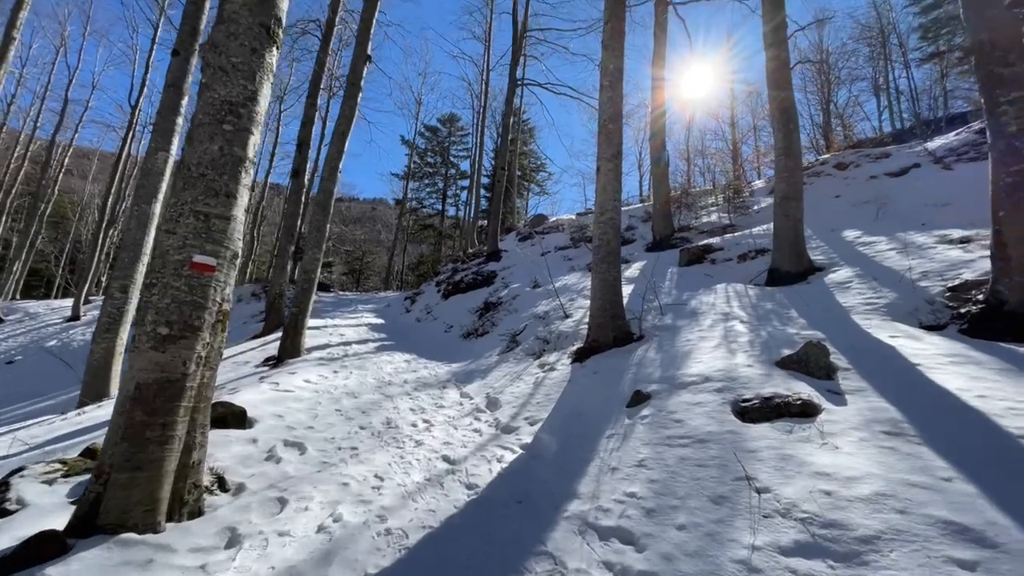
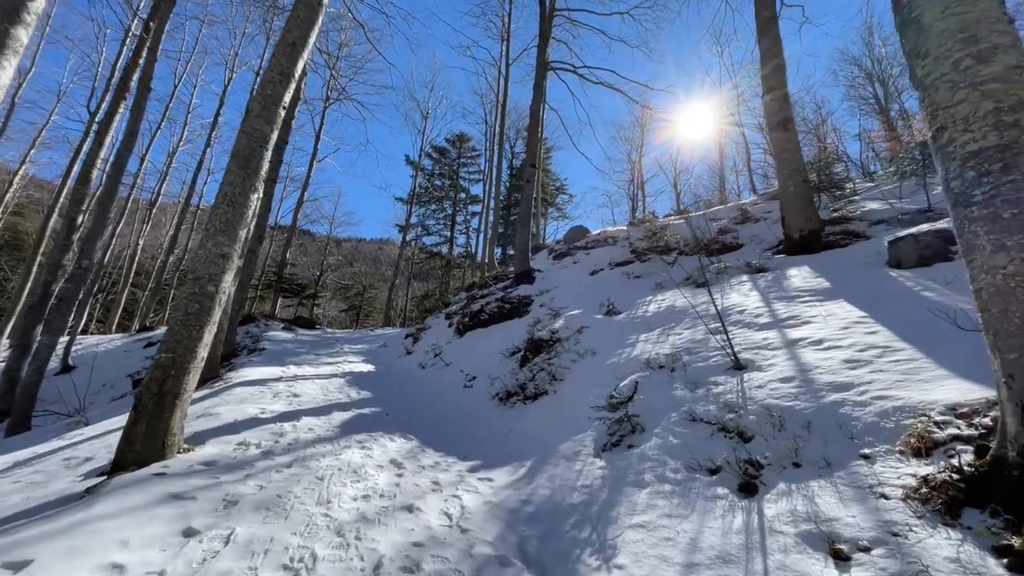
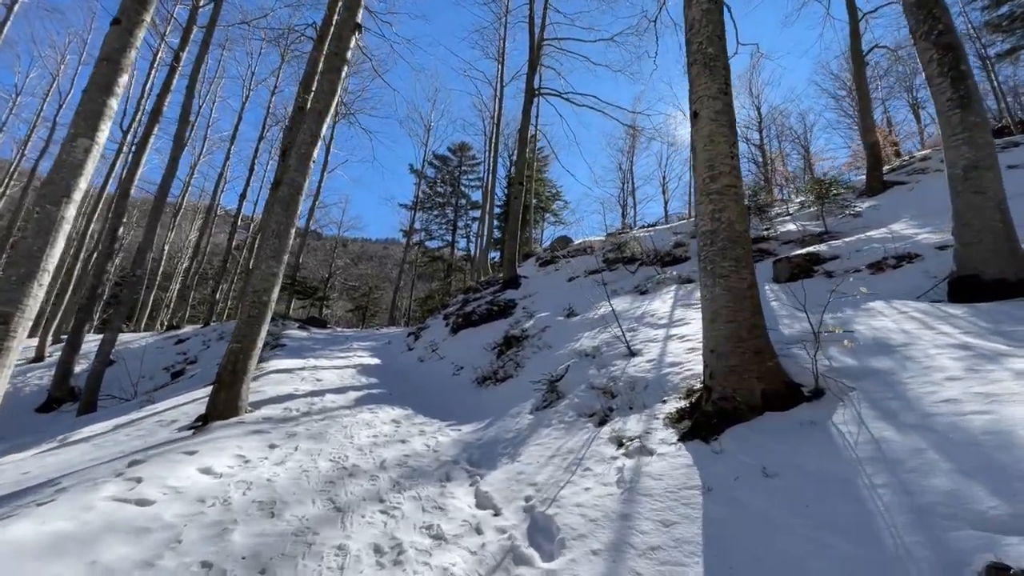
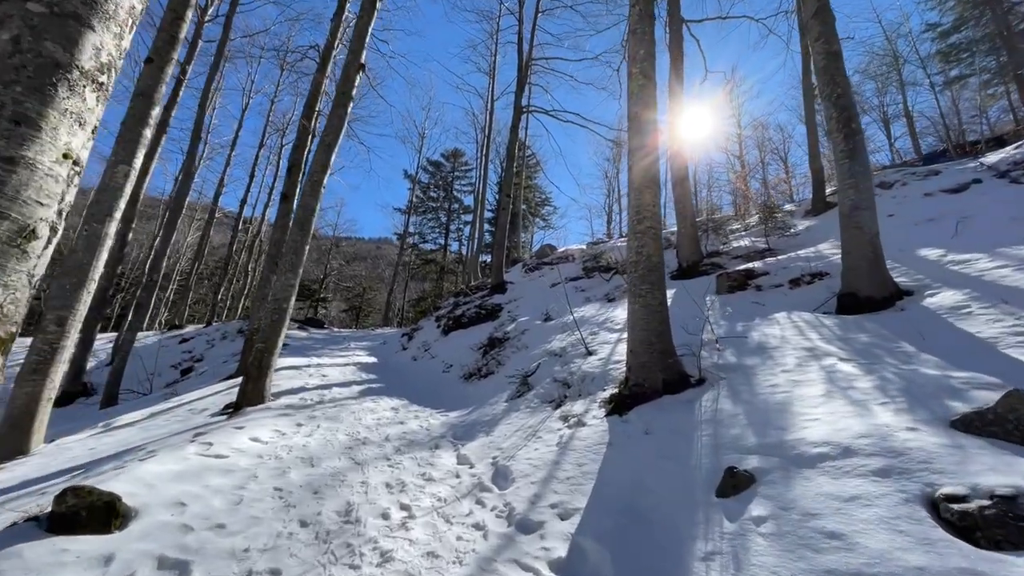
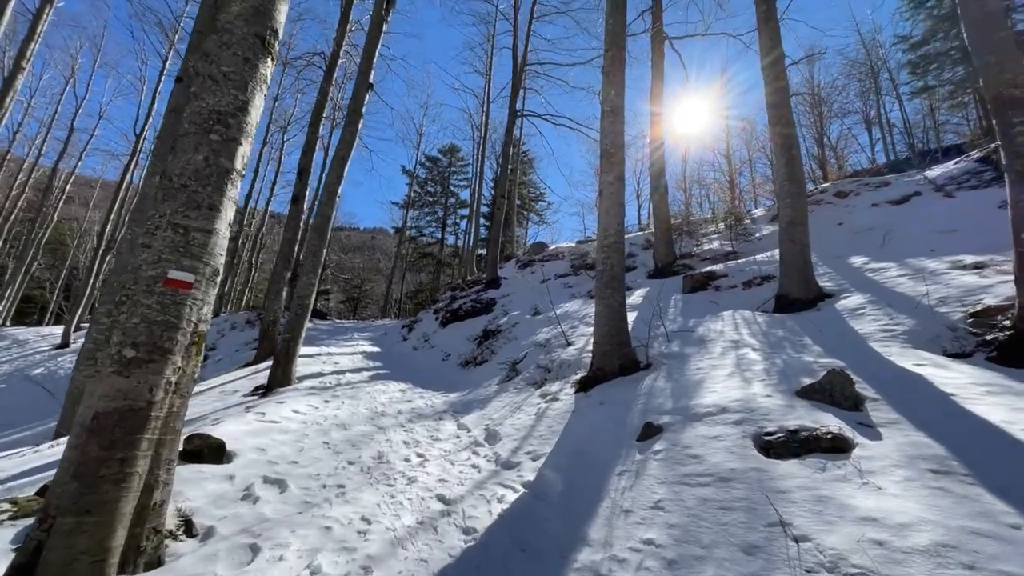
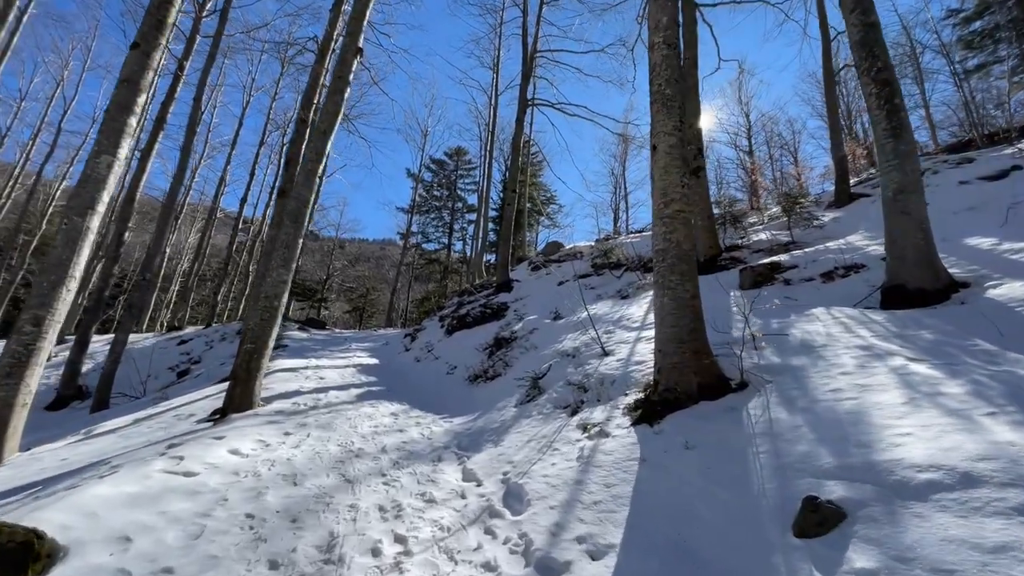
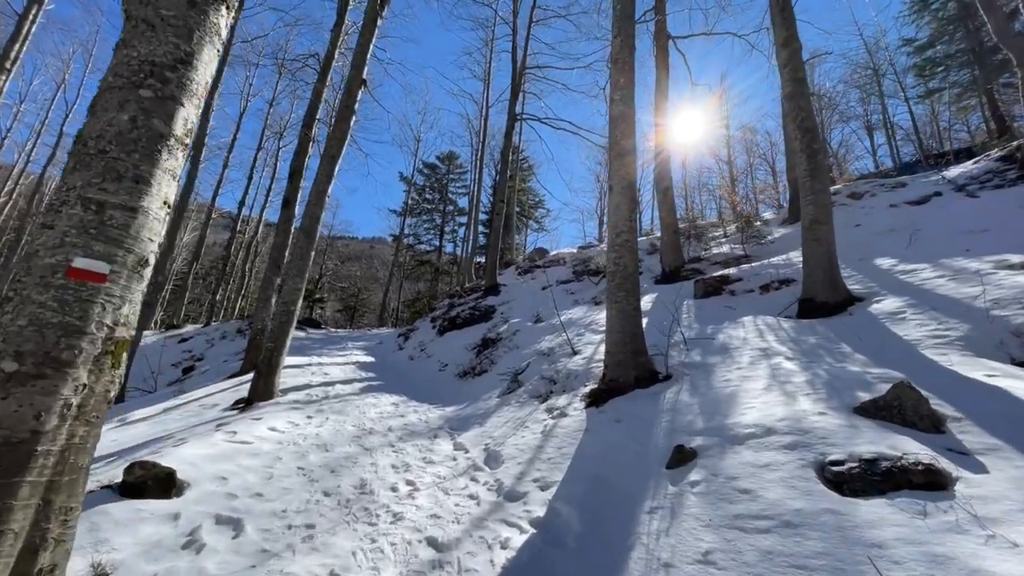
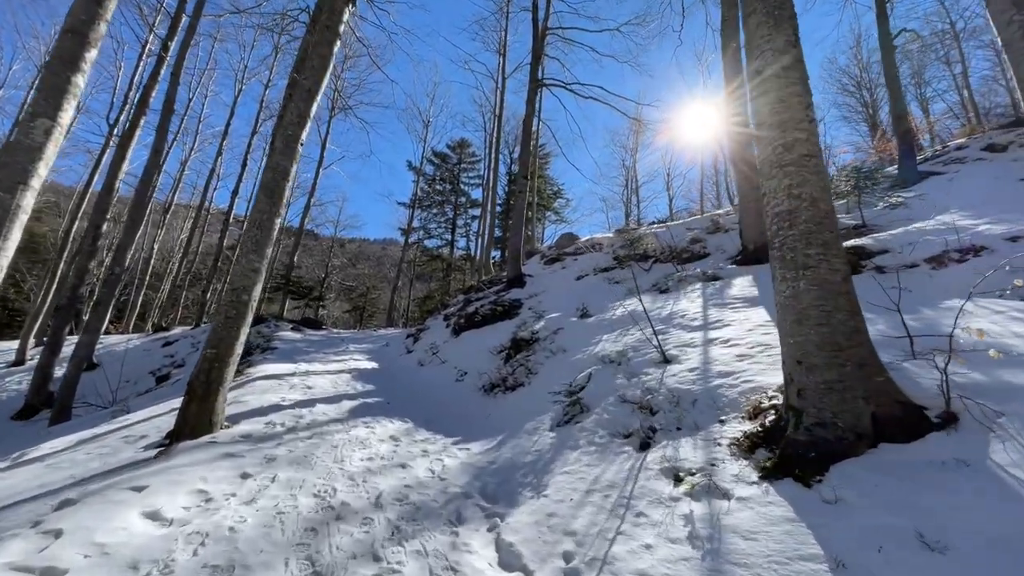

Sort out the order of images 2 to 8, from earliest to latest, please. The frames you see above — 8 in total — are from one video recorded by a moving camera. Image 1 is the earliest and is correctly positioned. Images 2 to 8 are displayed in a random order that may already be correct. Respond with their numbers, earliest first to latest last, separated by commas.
5, 7, 4, 6, 3, 8, 2
